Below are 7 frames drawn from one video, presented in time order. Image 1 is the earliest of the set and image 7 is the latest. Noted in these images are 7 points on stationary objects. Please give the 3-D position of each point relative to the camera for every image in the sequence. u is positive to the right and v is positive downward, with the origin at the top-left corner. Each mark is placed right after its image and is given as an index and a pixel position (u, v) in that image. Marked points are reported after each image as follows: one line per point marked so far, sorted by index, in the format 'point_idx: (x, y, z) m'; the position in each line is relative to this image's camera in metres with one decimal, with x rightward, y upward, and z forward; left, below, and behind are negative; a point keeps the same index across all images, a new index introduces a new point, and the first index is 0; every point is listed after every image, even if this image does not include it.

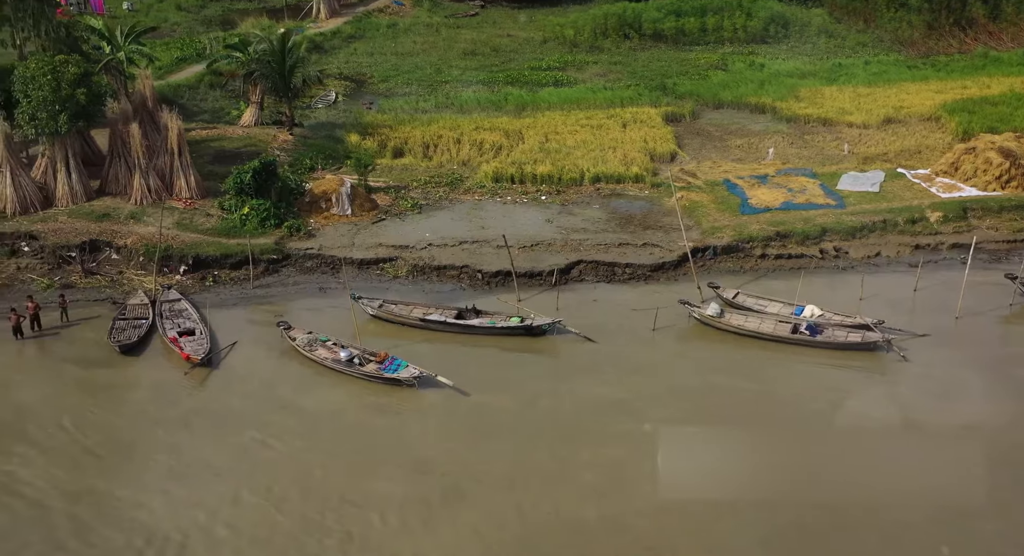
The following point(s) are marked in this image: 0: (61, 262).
0: (-10.1, +0.4, +20.0) m
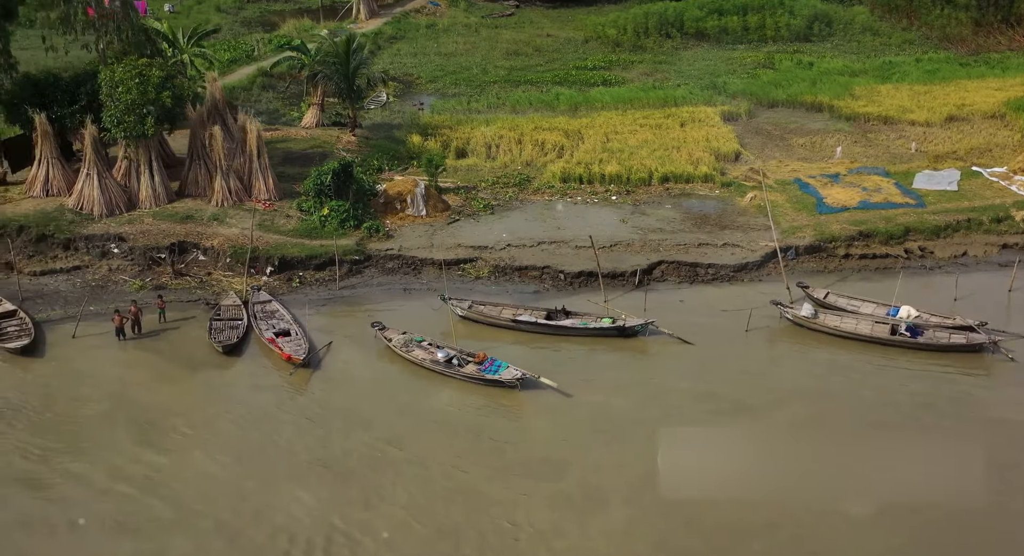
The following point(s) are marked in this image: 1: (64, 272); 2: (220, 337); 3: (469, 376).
0: (-8.2, +0.3, +20.2) m
1: (-9.9, +0.1, +19.8) m
2: (-5.7, -1.2, +17.5) m
3: (-0.8, -1.8, +16.4) m
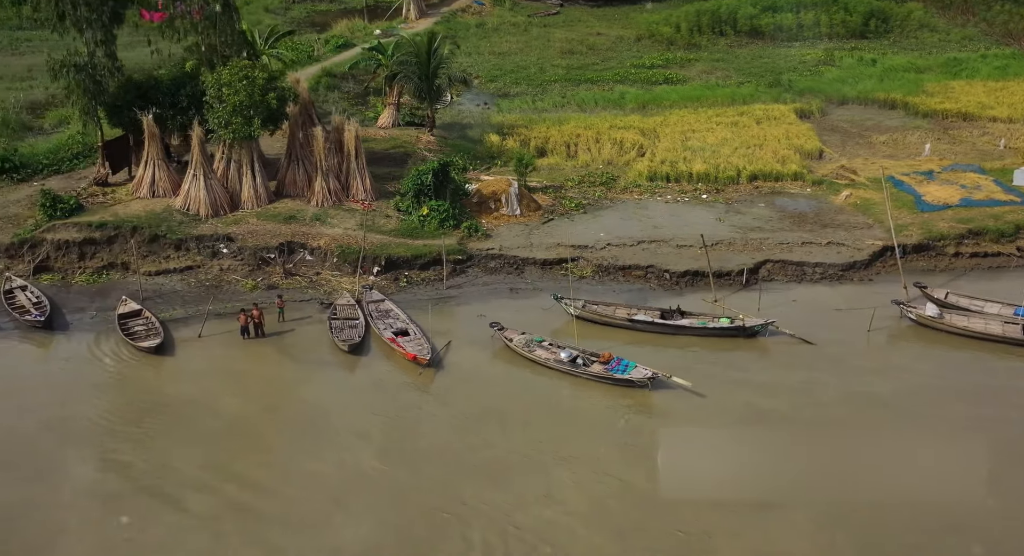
0: (-5.7, +0.4, +20.4) m
1: (-7.5, +0.1, +20.0) m
2: (-3.4, -1.2, +17.6) m
3: (+1.6, -1.8, +16.4) m
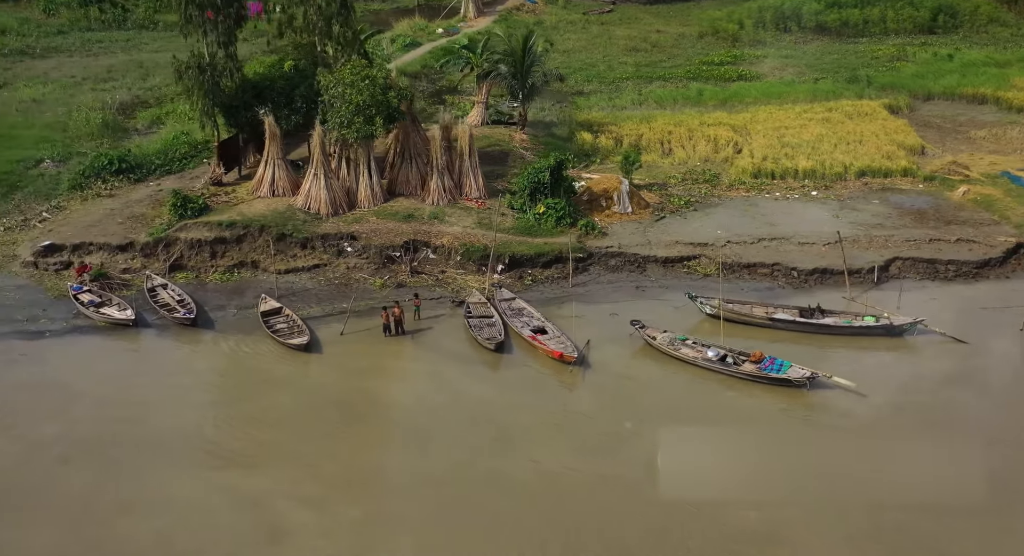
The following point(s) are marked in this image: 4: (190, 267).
0: (-2.9, +0.4, +20.4) m
1: (-4.6, +0.2, +20.1) m
2: (-0.6, -1.1, +17.6) m
3: (+4.3, -1.8, +16.2) m
4: (-7.1, +0.2, +19.7) m
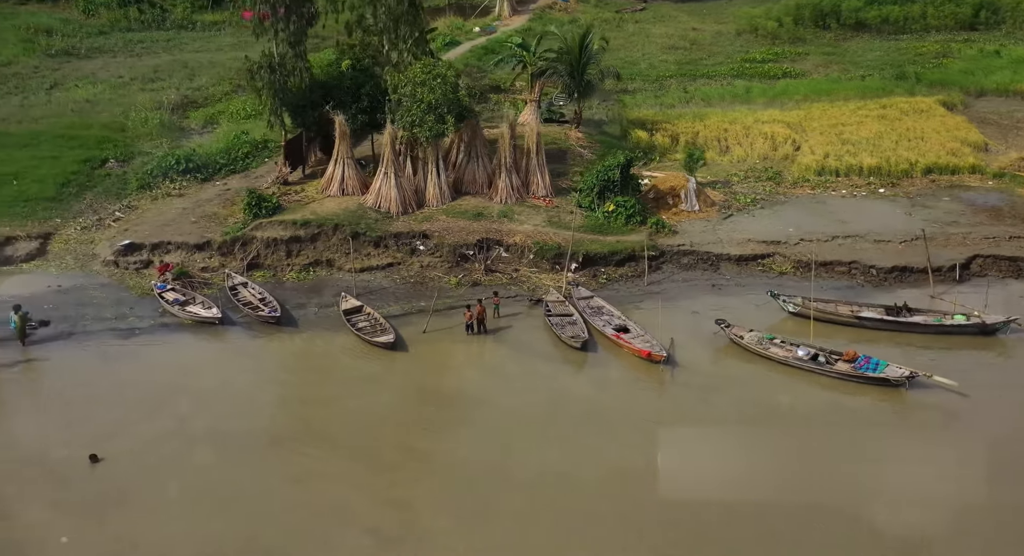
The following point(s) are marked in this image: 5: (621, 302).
0: (-1.2, +0.4, +20.4) m
1: (-3.0, +0.2, +20.1) m
2: (+1.1, -1.1, +17.5) m
3: (+5.9, -1.7, +16.0) m
4: (-5.4, +0.3, +19.7) m
5: (+2.3, -0.5, +19.3) m
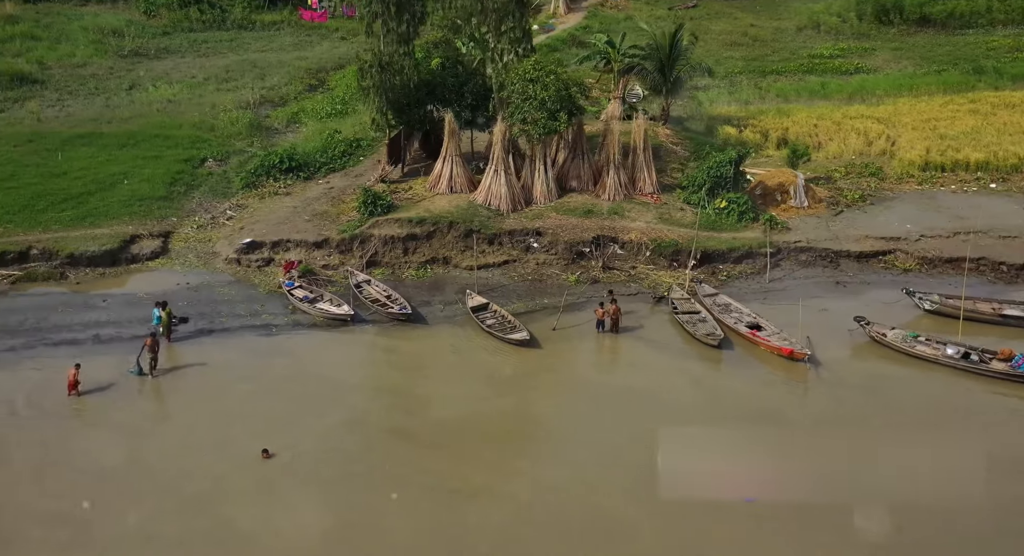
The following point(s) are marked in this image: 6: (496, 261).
0: (+1.5, +0.5, +20.2) m
1: (-0.3, +0.3, +19.9) m
2: (+3.6, -1.0, +17.2) m
3: (+8.4, -1.7, +15.6) m
4: (-2.8, +0.3, +19.6) m
5: (+5.0, -0.5, +19.0) m
6: (-0.4, +0.4, +19.9) m
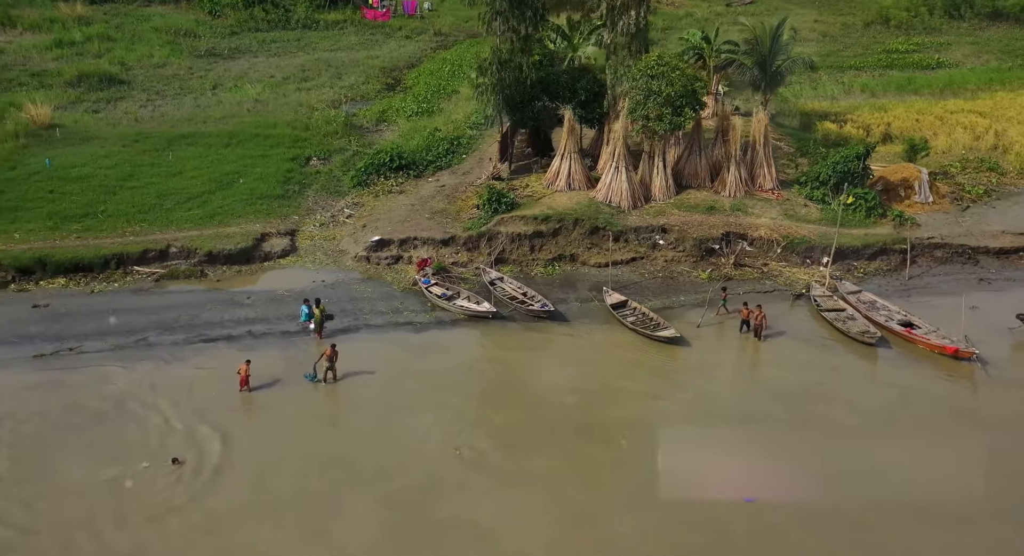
0: (+4.3, +0.5, +19.7) m
1: (+2.5, +0.3, +19.6) m
2: (+6.4, -1.0, +16.7) m
3: (+11.1, -1.6, +15.0) m
4: (0.0, +0.4, +19.4) m
5: (+7.8, -0.4, +18.4) m
6: (+2.5, +0.4, +19.5) m
